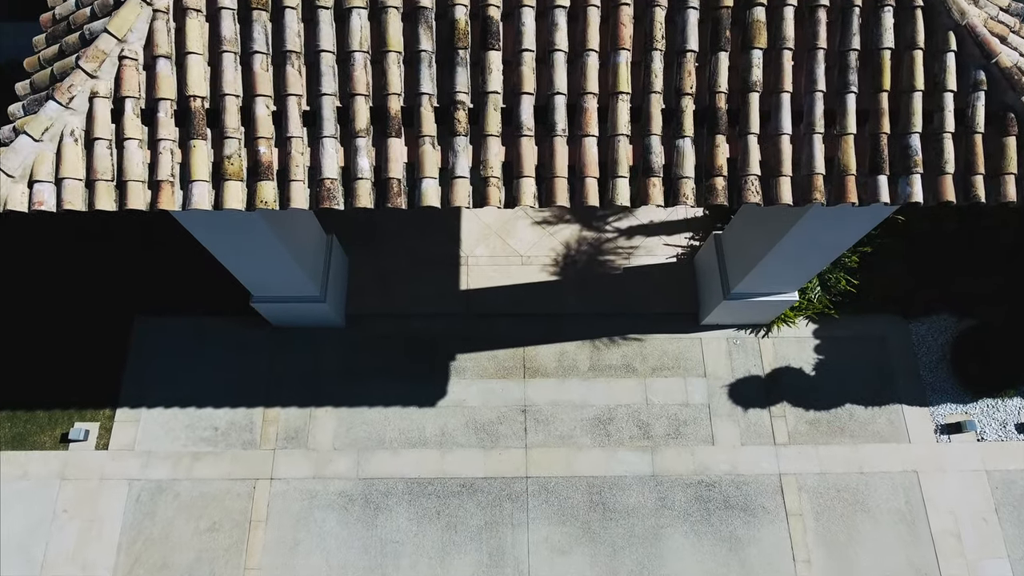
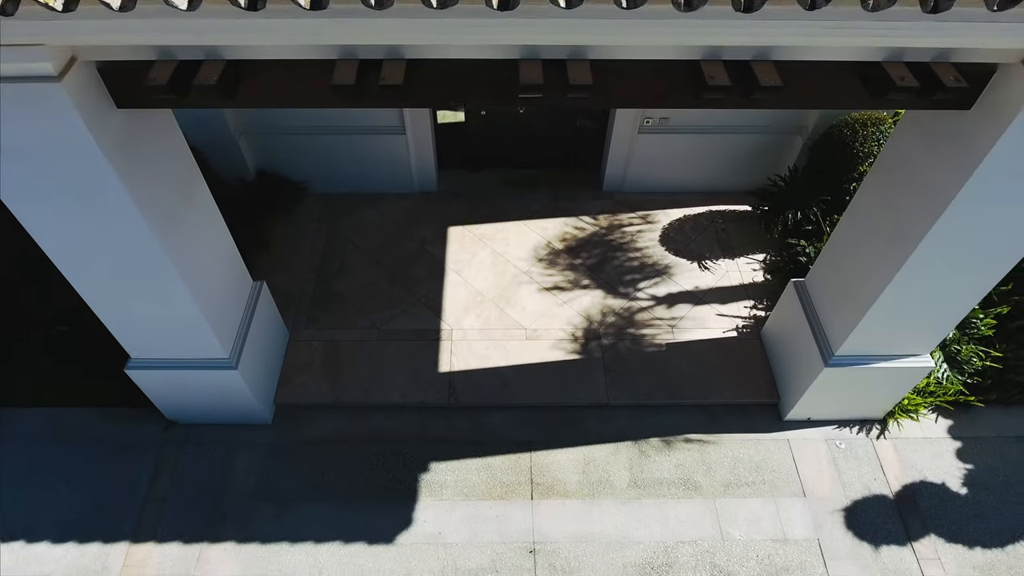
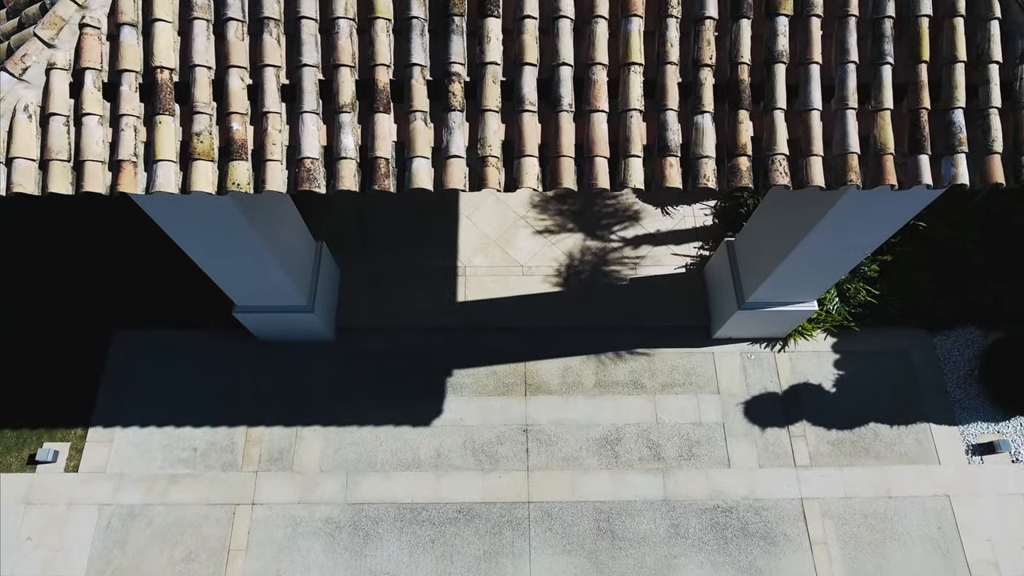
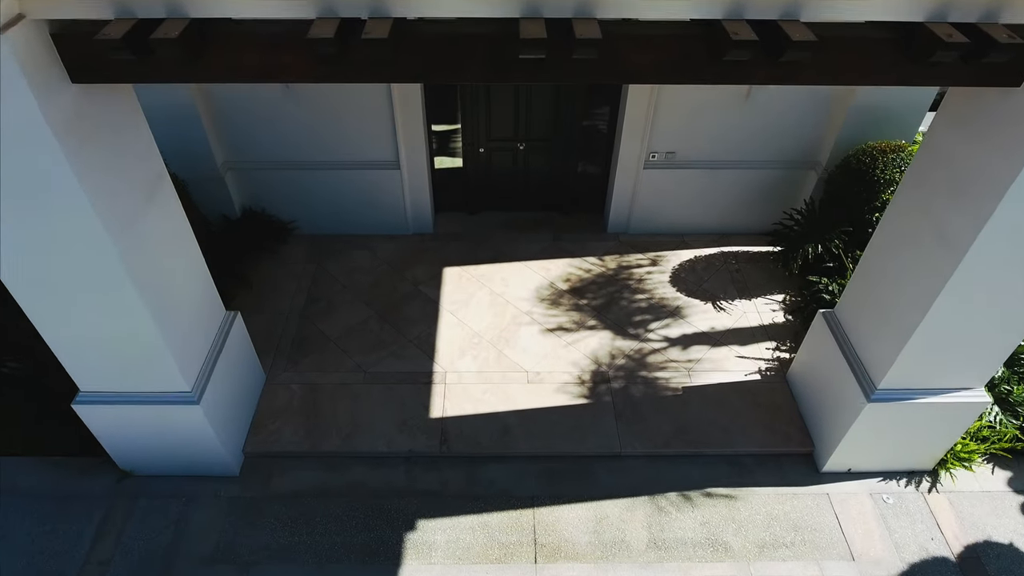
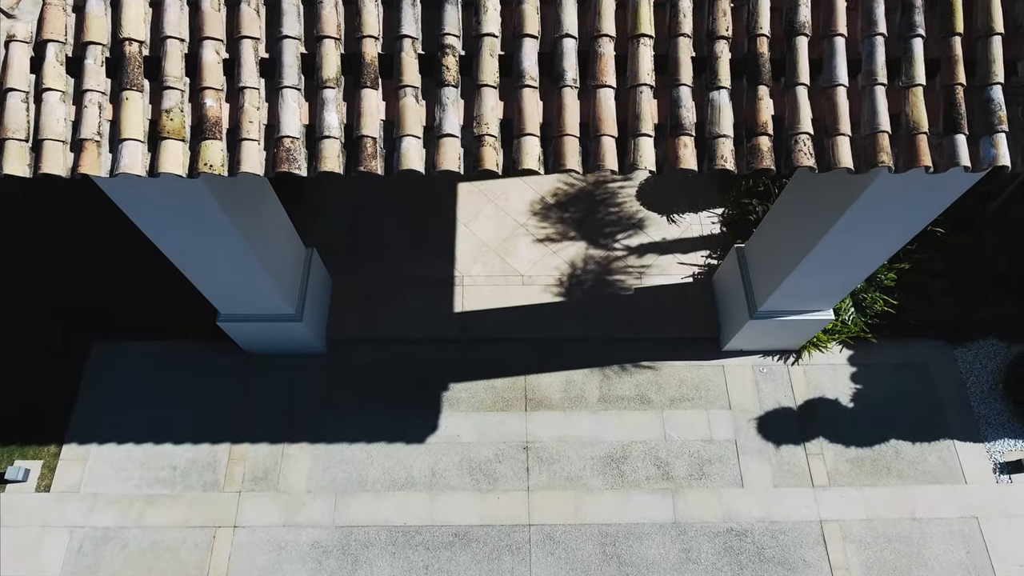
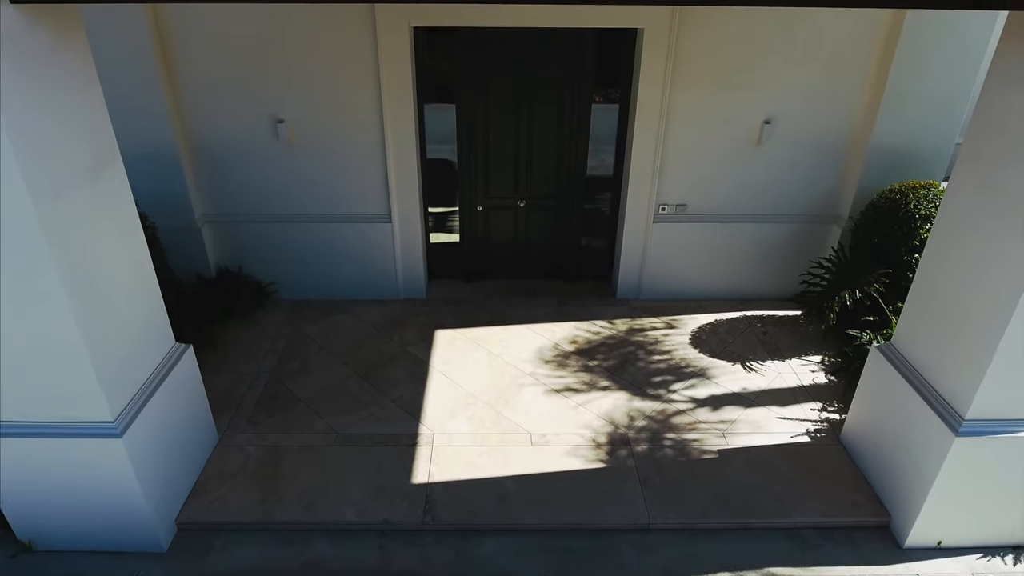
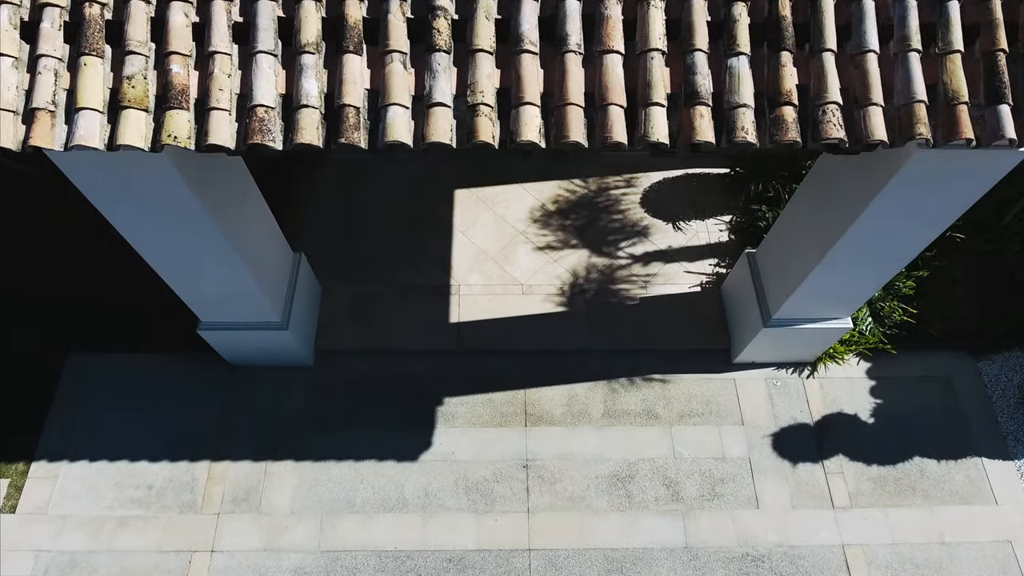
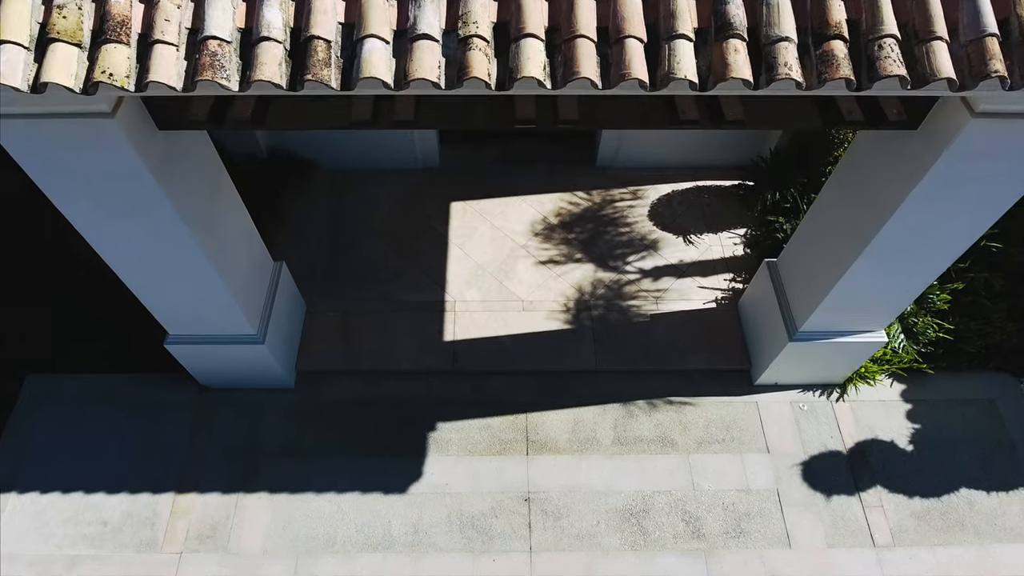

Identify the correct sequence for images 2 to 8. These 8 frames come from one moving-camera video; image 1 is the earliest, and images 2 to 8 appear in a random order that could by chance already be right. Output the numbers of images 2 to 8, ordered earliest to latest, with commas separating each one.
3, 5, 7, 8, 2, 4, 6
